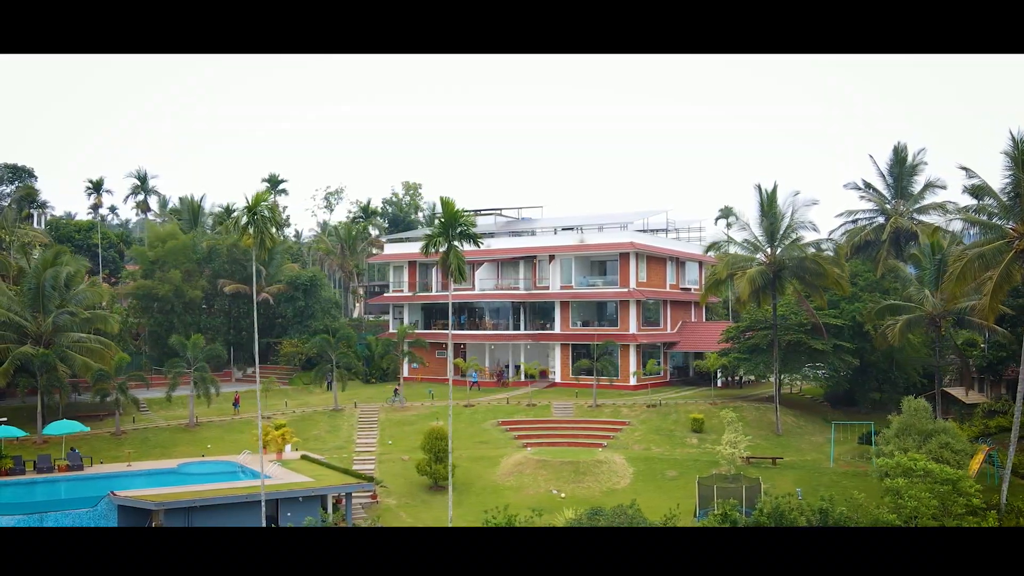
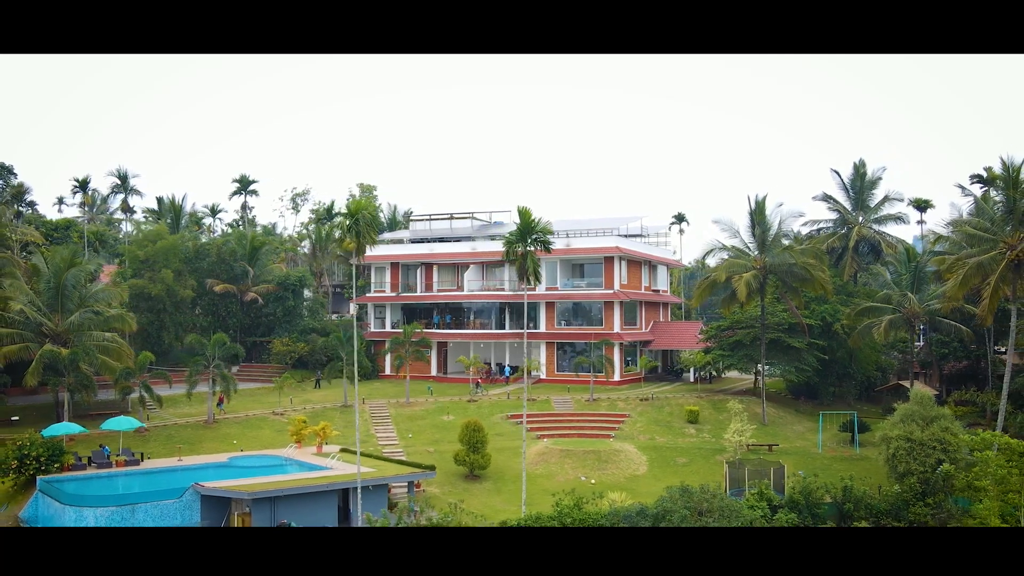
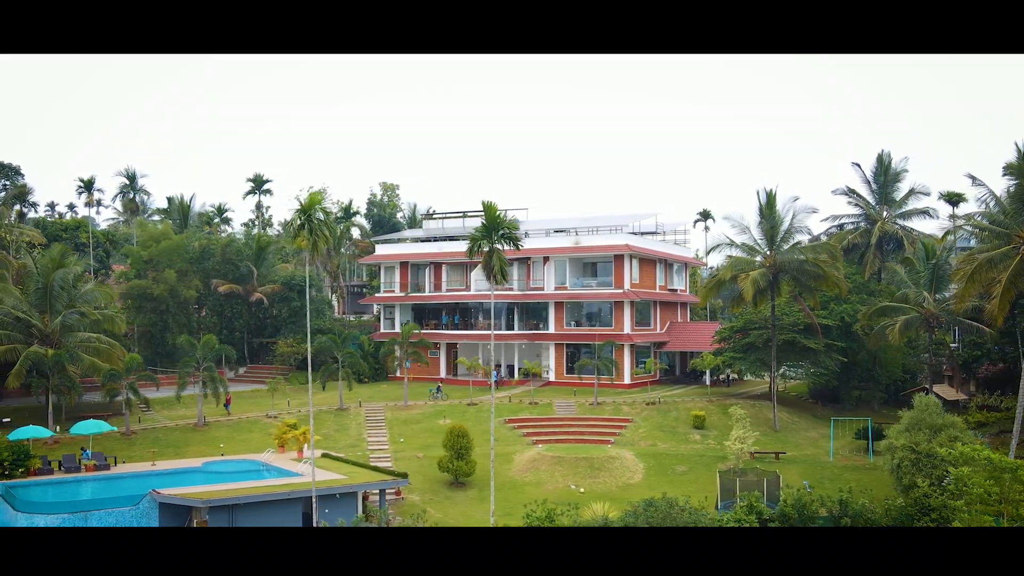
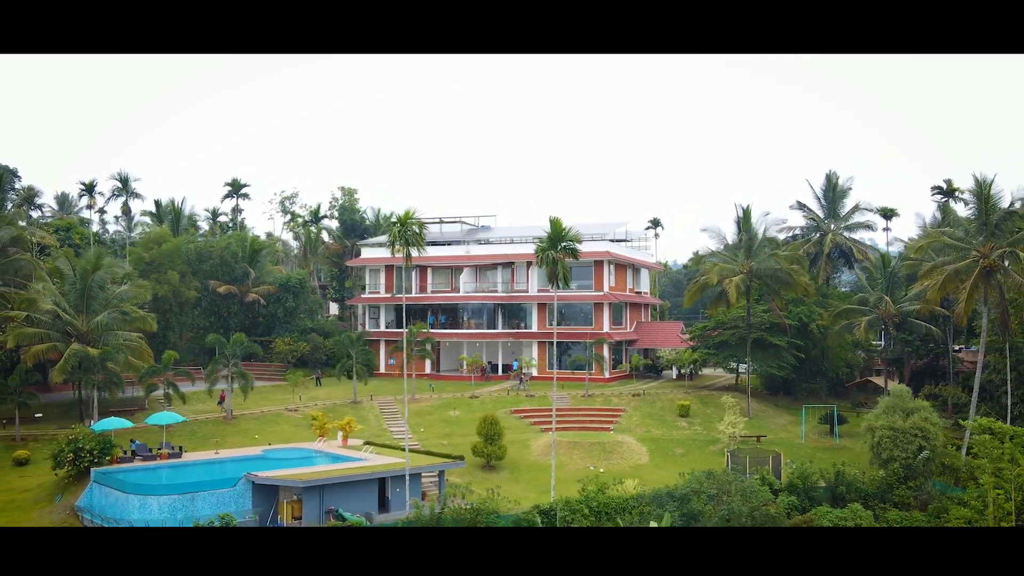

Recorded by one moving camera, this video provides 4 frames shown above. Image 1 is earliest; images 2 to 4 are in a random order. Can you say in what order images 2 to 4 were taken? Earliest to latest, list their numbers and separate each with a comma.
3, 2, 4
